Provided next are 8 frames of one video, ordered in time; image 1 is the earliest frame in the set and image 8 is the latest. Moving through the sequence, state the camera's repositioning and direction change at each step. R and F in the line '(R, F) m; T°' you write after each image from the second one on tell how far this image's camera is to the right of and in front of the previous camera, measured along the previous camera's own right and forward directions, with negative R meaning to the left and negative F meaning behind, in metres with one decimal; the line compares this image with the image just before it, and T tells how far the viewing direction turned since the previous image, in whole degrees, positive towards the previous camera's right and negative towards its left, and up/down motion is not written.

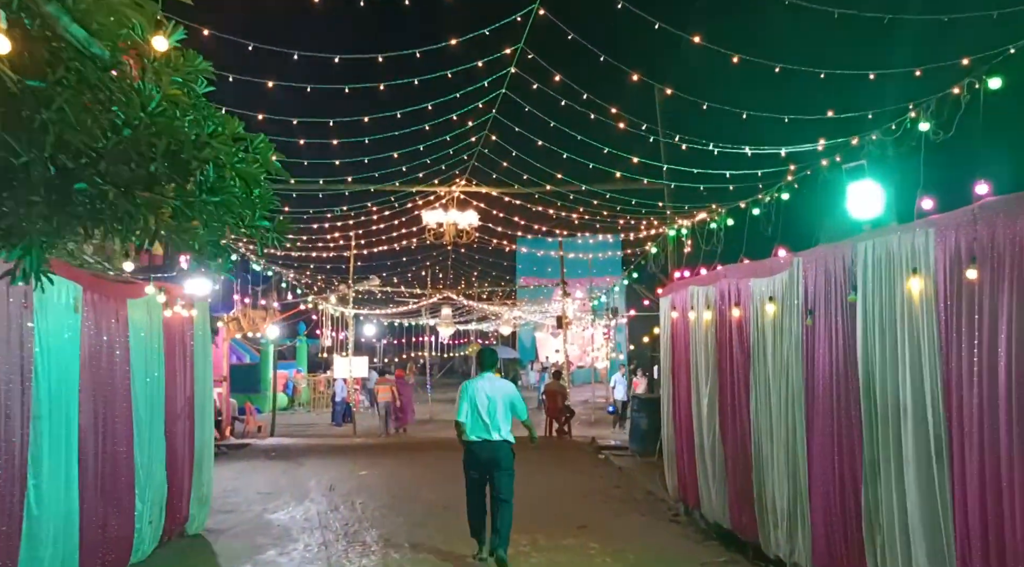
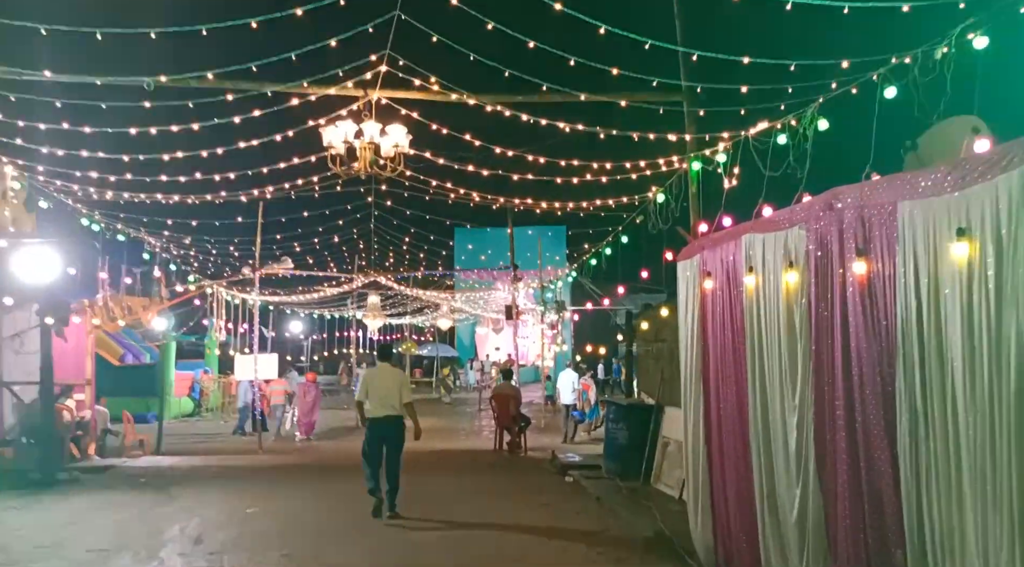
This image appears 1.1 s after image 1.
(-0.1, +3.4) m; +5°
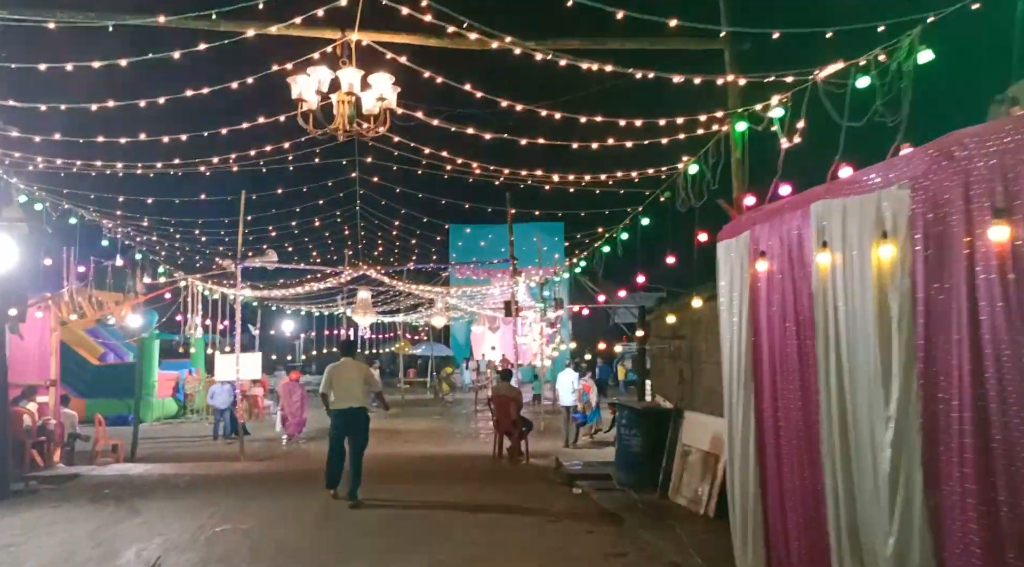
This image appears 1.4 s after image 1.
(-0.1, +1.1) m; 0°
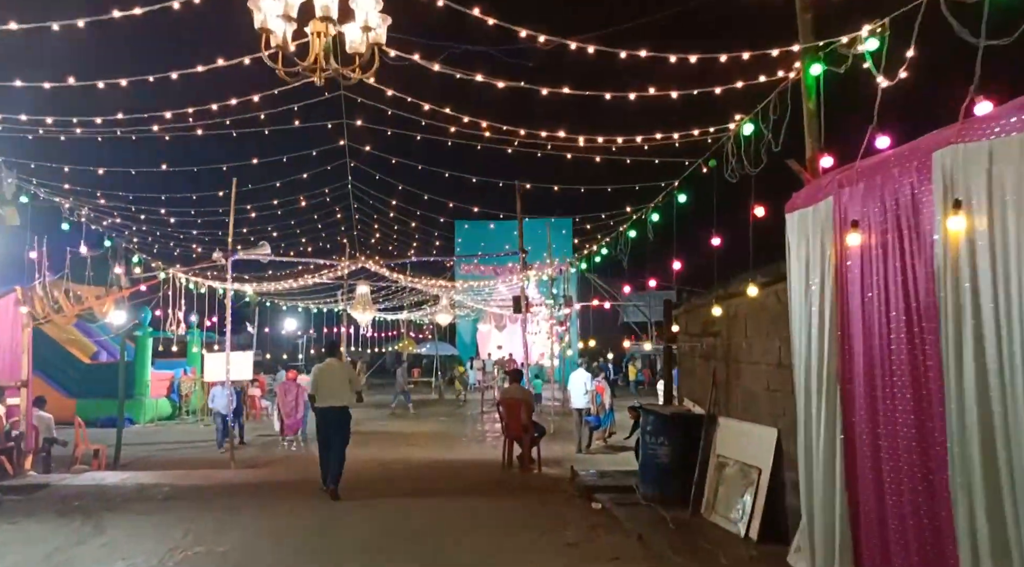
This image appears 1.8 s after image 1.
(-0.1, +1.1) m; 0°
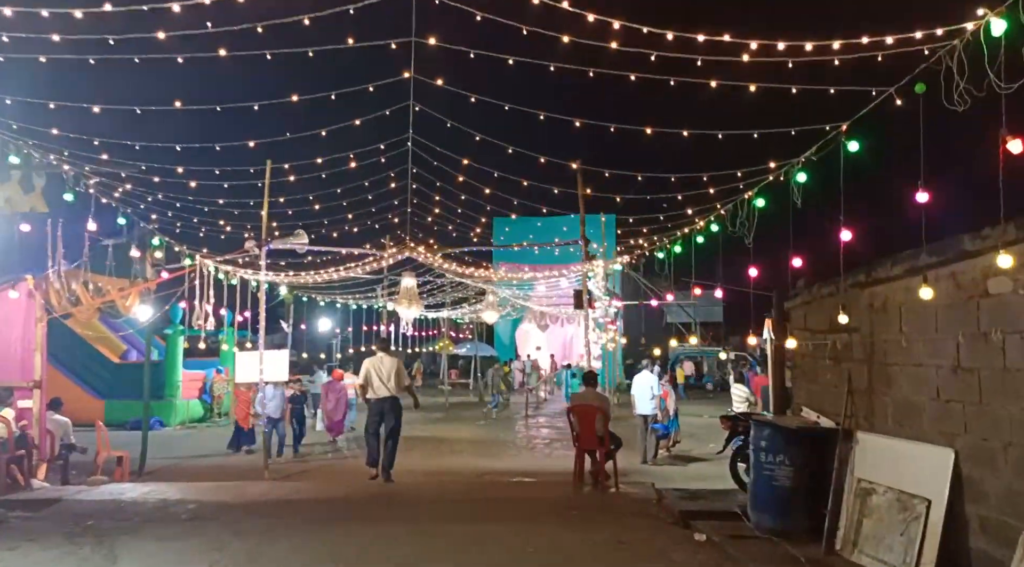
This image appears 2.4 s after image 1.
(-0.5, +1.6) m; -2°
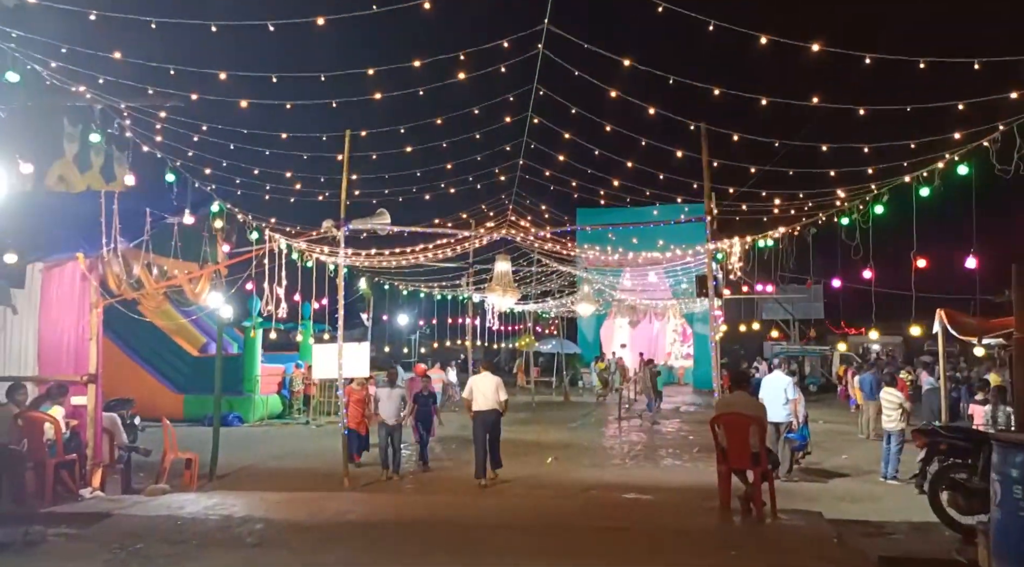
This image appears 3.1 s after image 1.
(-0.6, +1.9) m; -5°
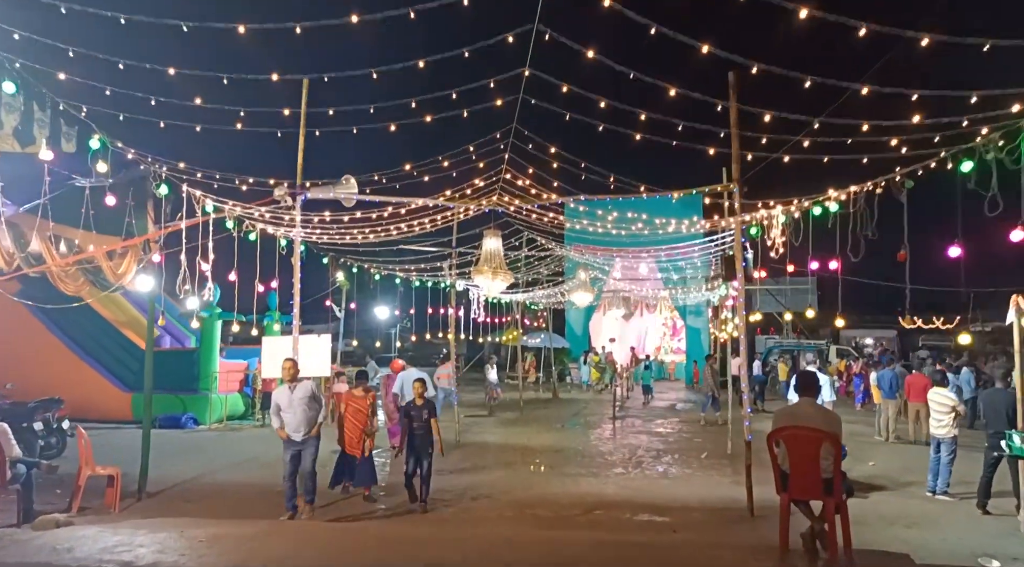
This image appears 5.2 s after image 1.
(-0.1, +2.0) m; +1°
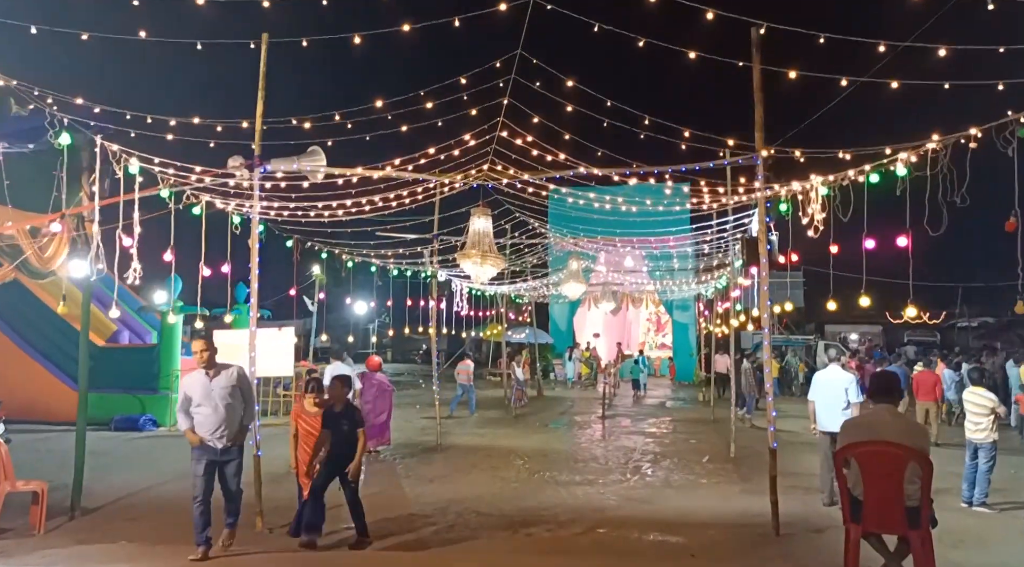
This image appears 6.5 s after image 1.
(-0.1, +1.4) m; +2°
